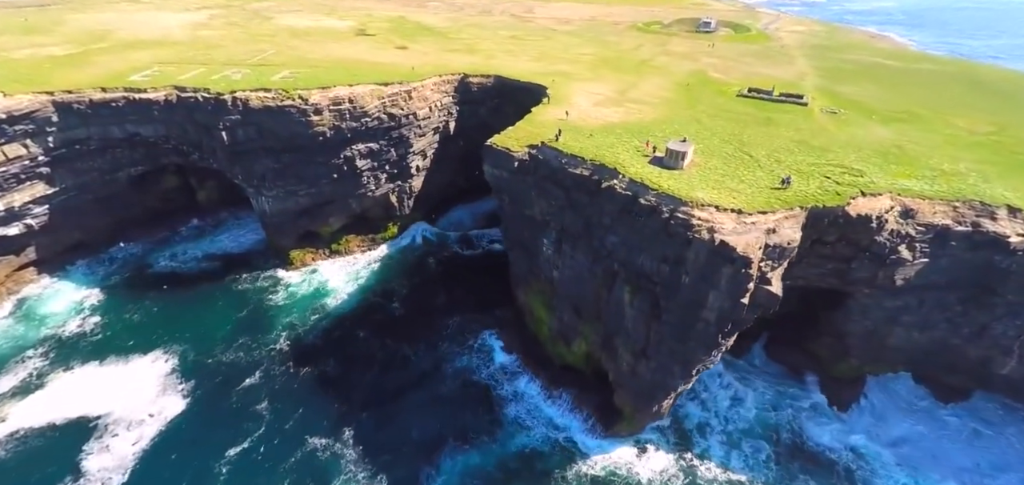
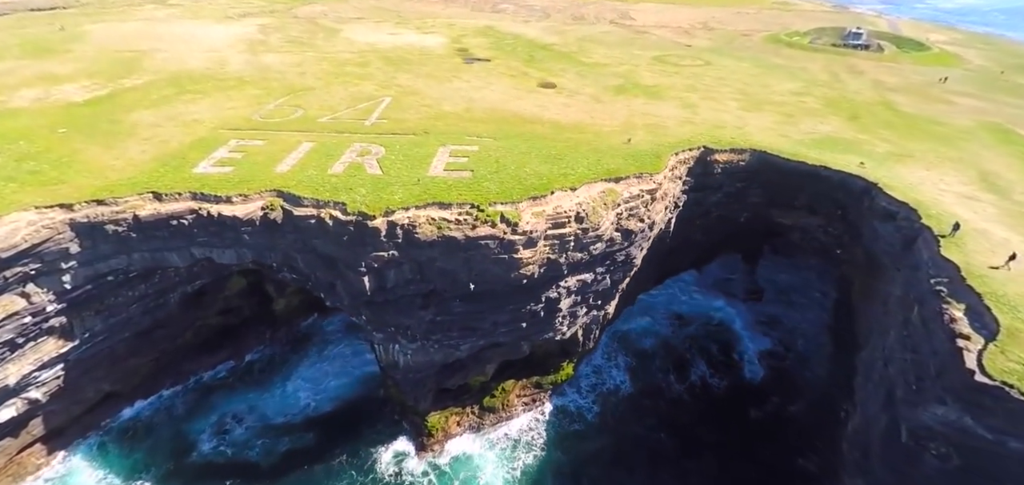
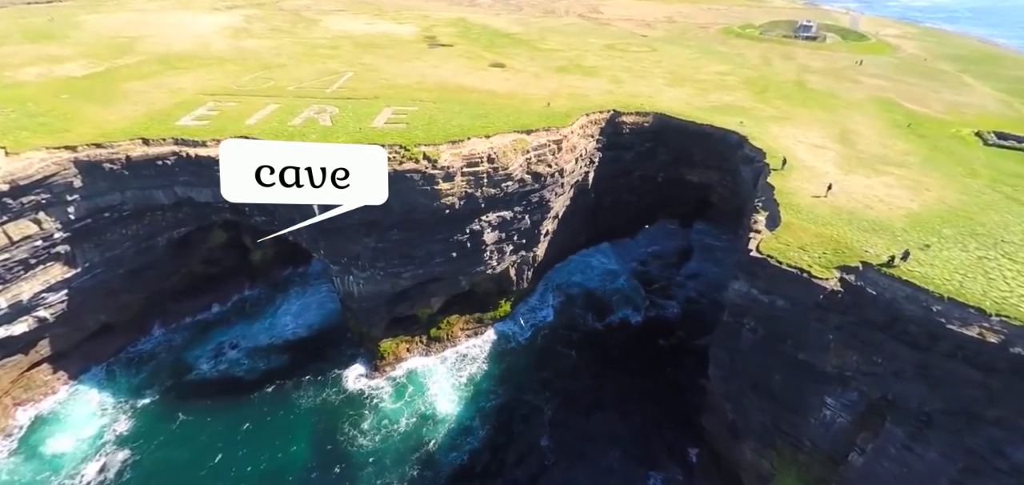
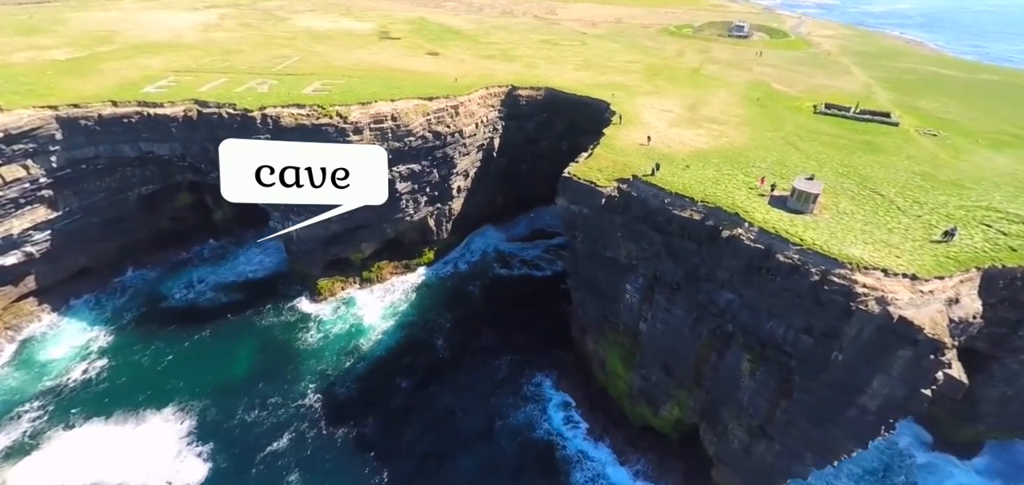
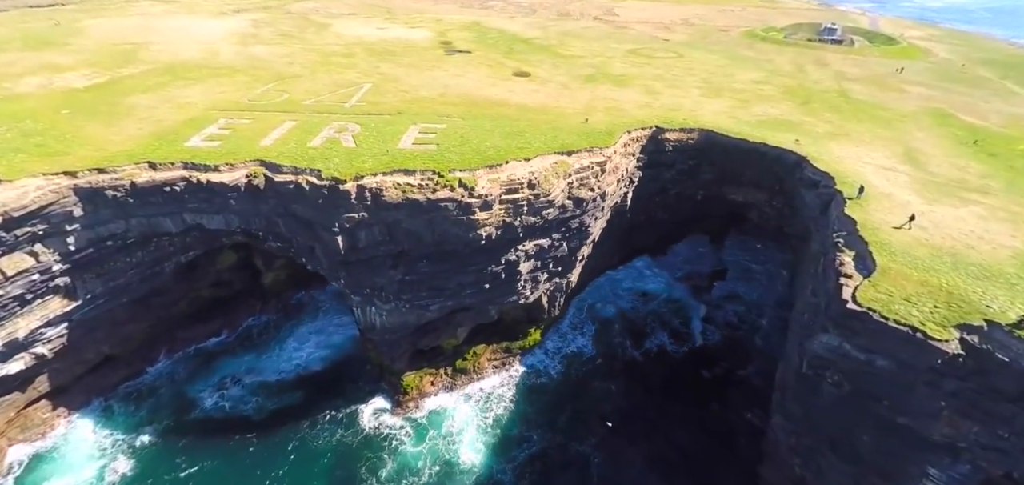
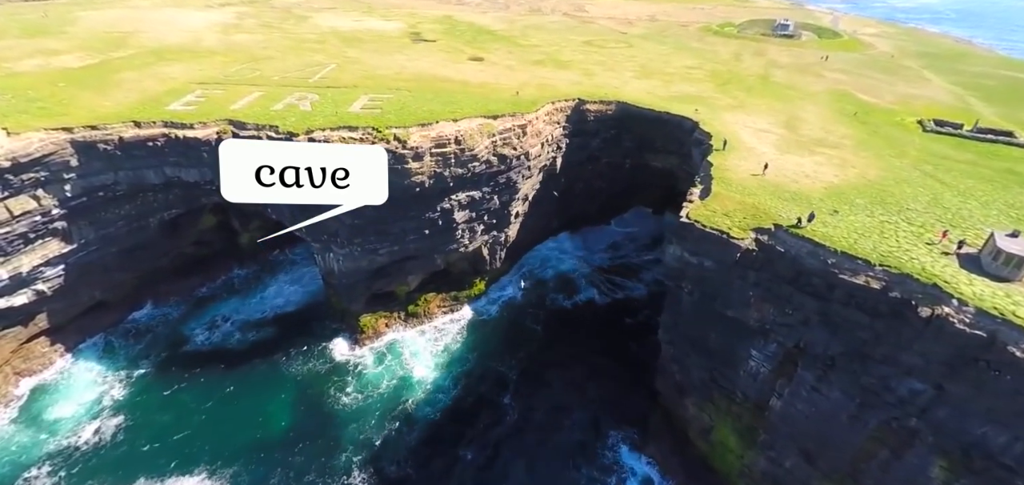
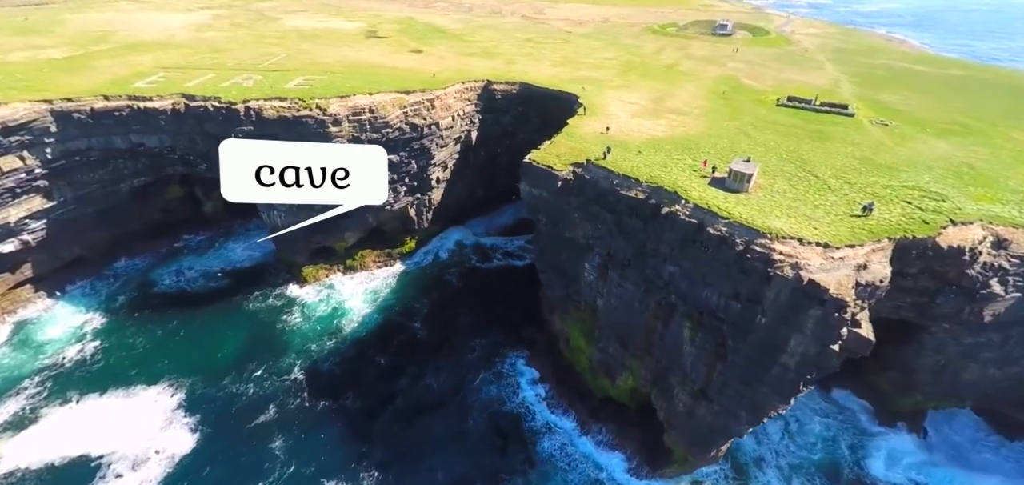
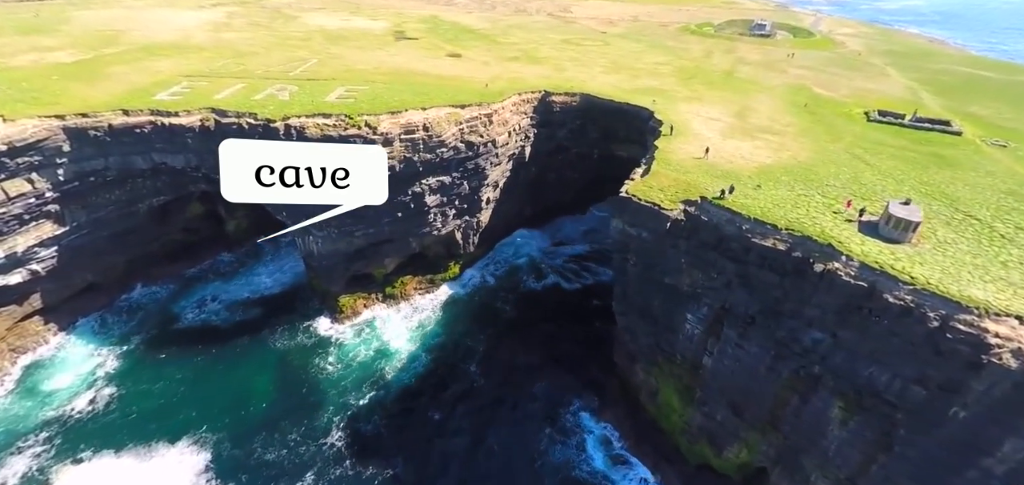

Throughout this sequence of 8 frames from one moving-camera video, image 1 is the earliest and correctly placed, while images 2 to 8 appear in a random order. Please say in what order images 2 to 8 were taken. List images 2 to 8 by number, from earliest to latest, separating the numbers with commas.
7, 4, 8, 6, 3, 5, 2
